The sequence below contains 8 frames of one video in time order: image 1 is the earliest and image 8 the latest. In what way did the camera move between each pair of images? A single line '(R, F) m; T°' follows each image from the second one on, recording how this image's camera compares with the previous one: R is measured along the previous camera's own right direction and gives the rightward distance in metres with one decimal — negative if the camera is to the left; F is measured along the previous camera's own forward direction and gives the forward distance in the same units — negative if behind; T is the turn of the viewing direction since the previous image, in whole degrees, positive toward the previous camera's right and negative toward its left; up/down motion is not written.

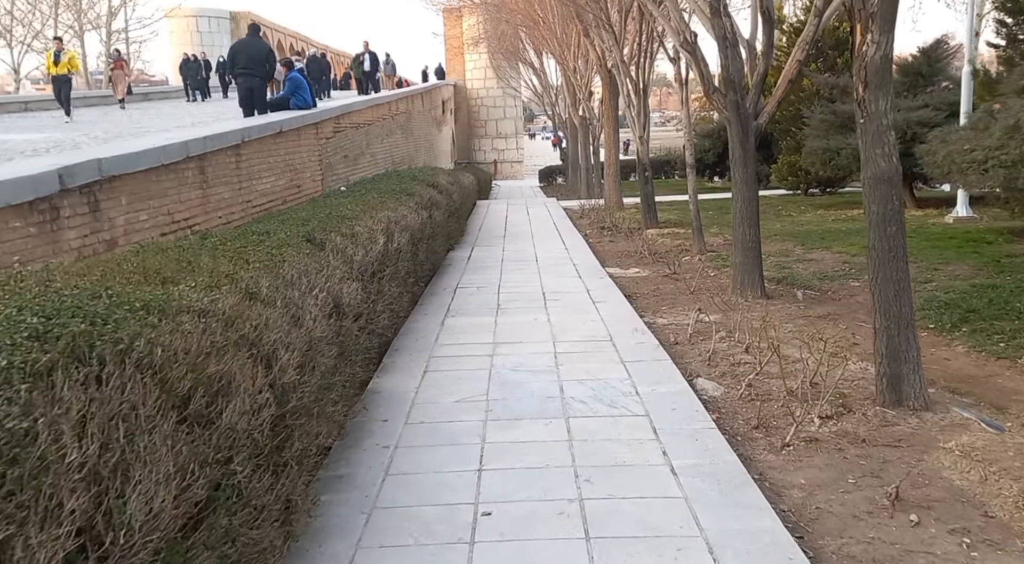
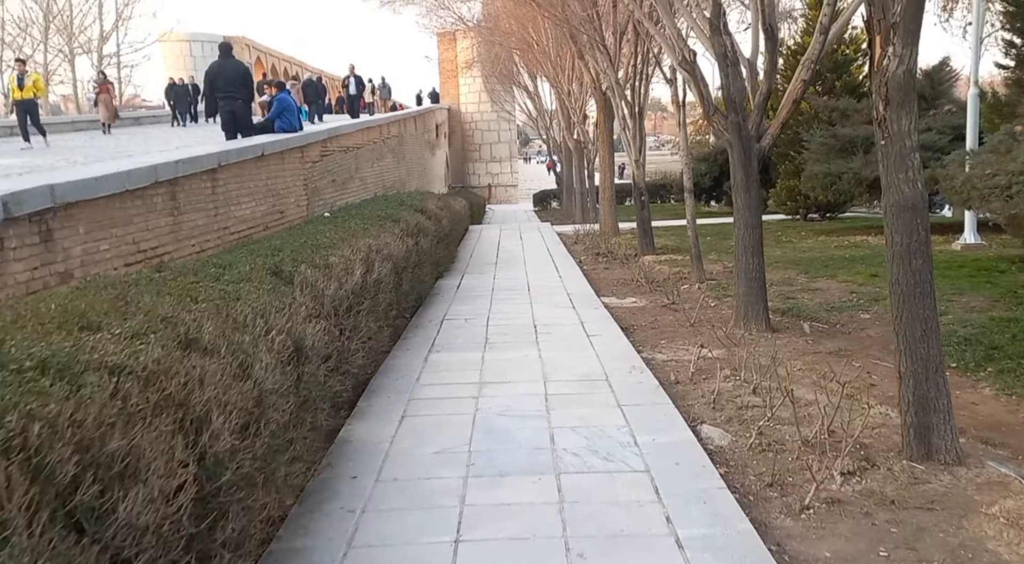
(0.0, +0.5) m; 0°
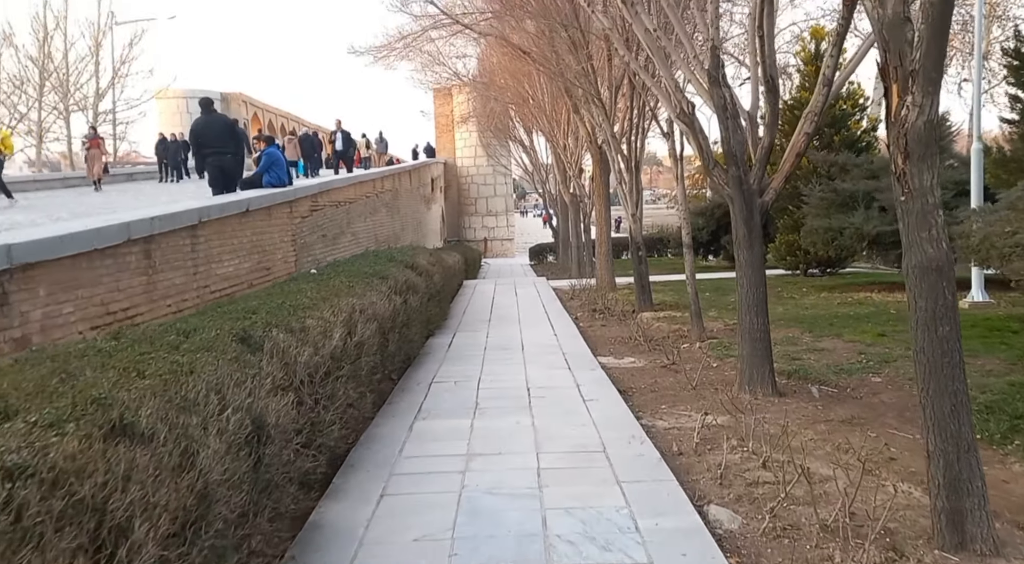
(0.0, +0.4) m; 0°
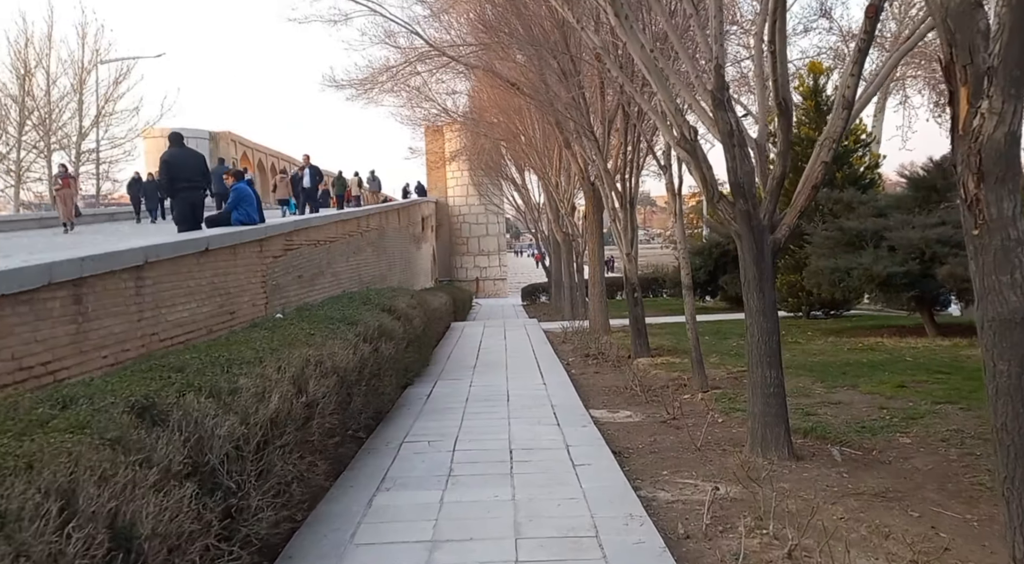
(+0.1, +0.9) m; 0°
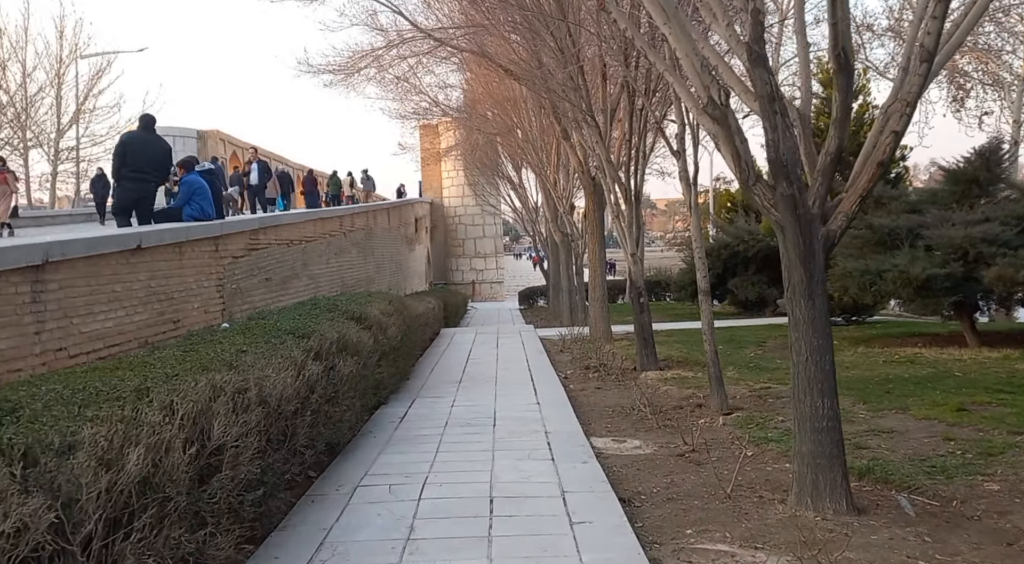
(+0.1, +1.4) m; 0°
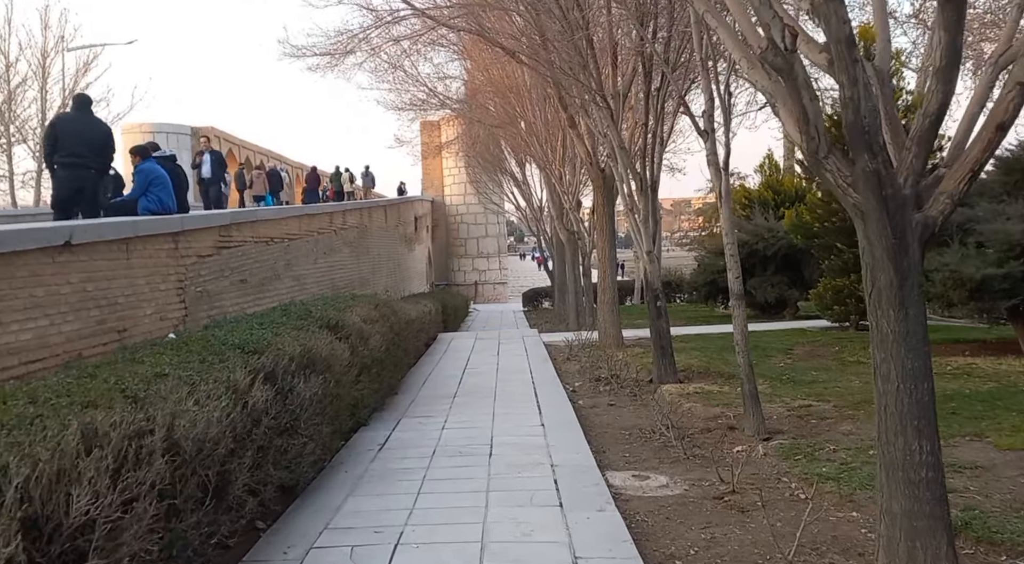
(0.0, +1.2) m; 0°
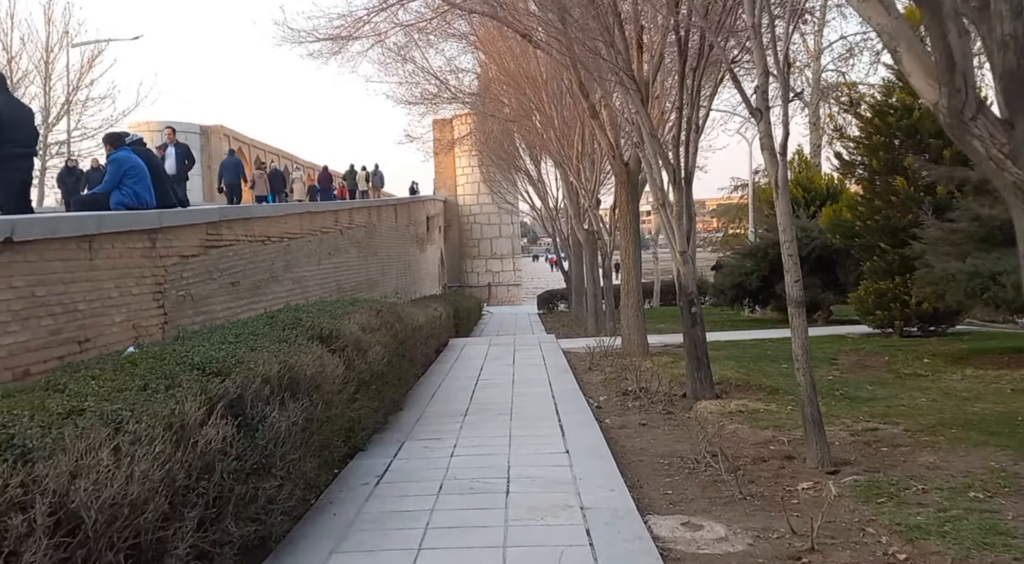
(0.0, +1.0) m; -1°
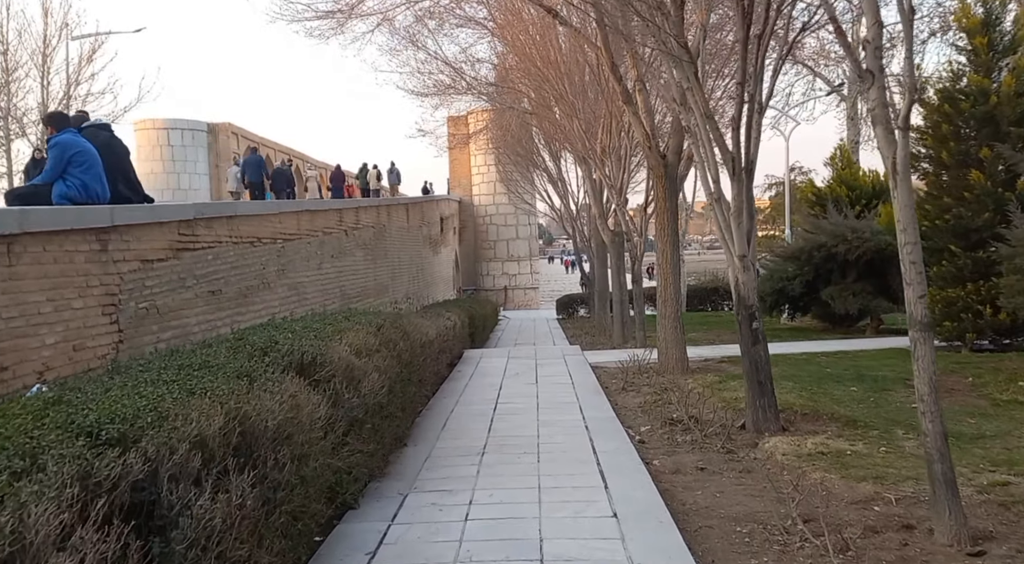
(-0.1, +1.5) m; -1°
